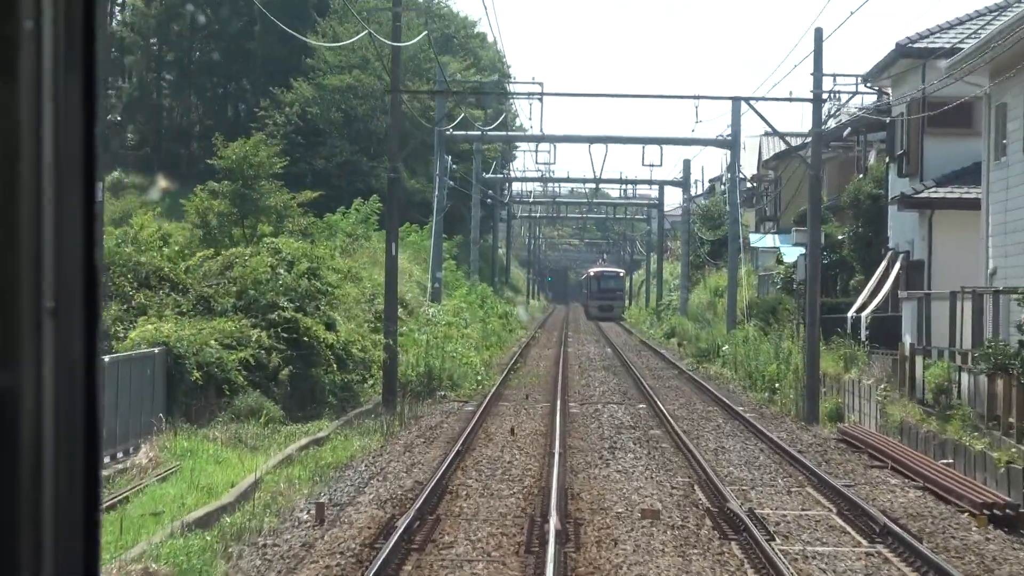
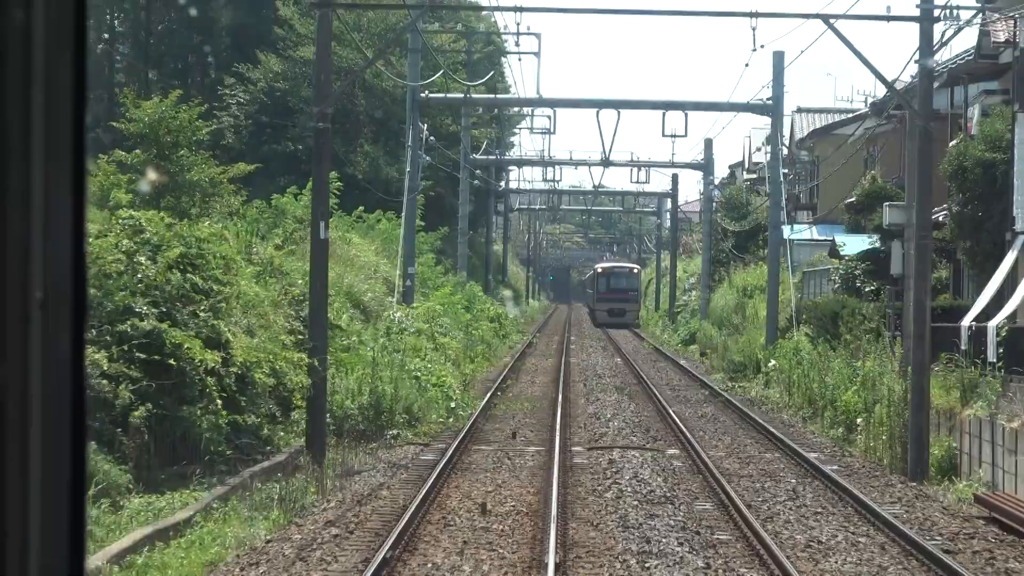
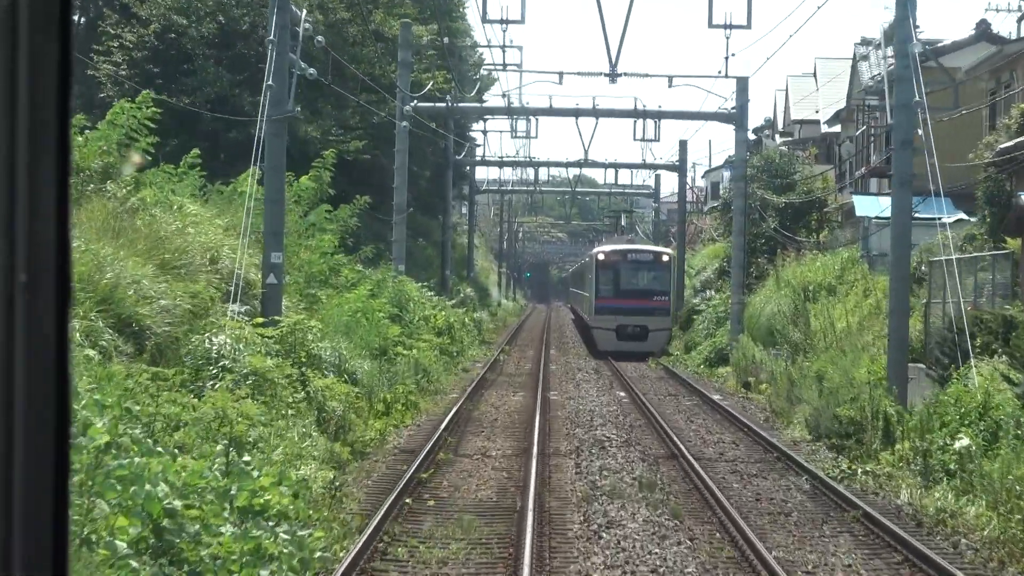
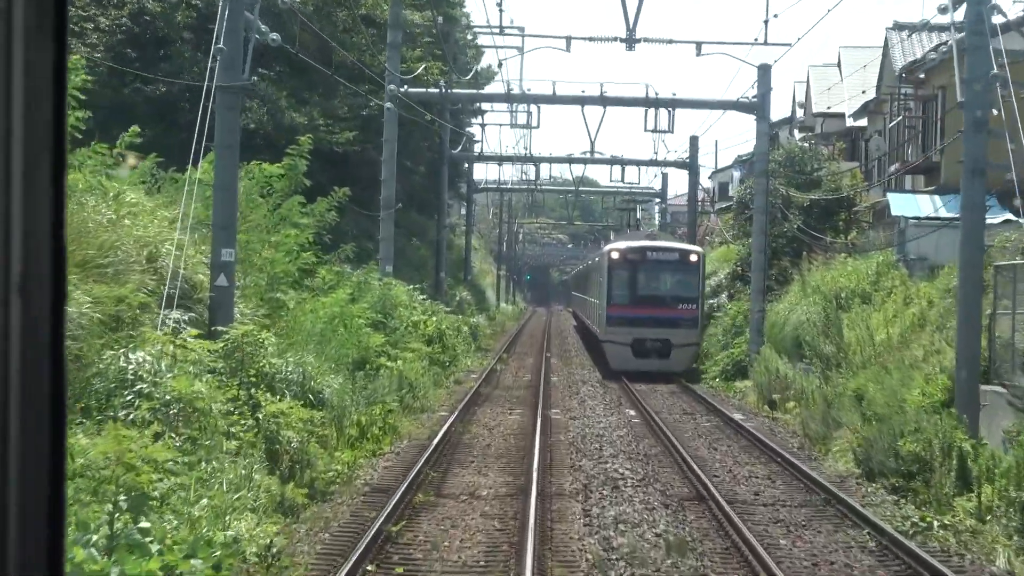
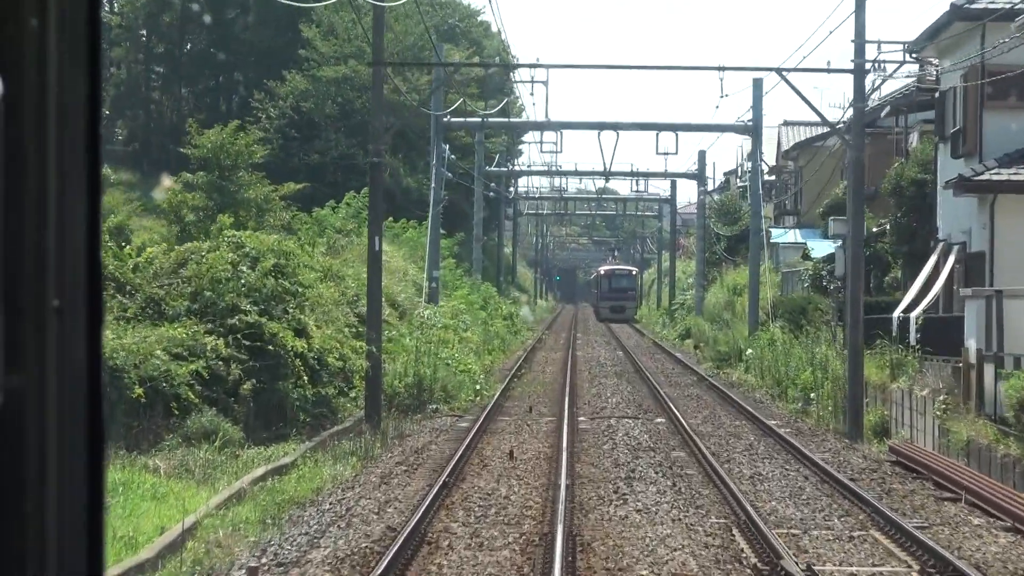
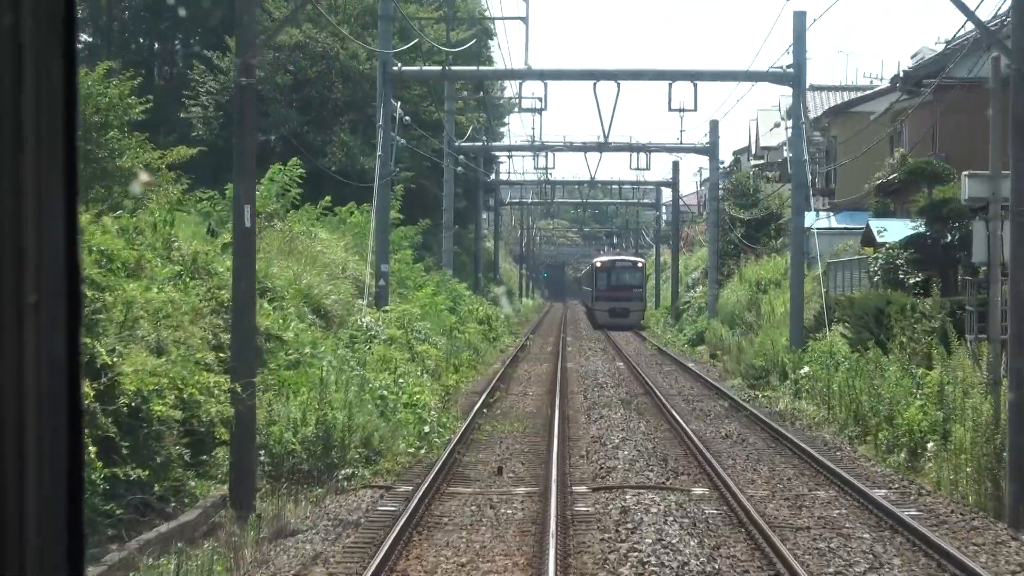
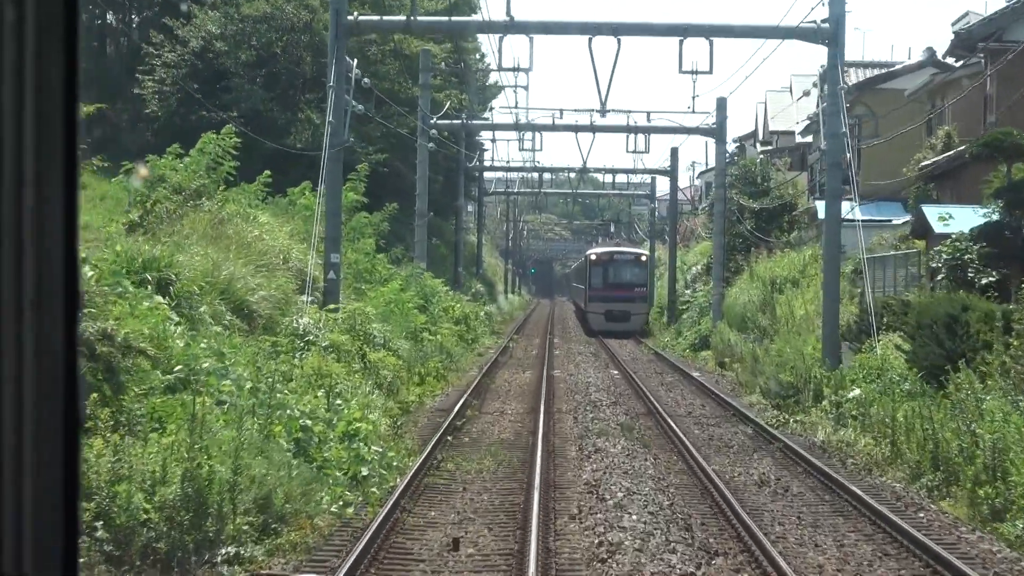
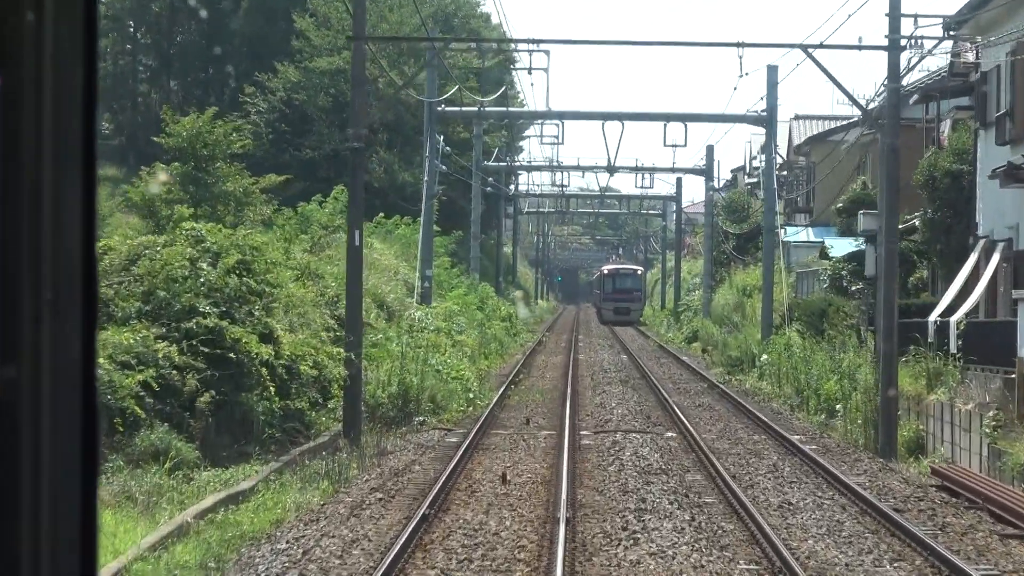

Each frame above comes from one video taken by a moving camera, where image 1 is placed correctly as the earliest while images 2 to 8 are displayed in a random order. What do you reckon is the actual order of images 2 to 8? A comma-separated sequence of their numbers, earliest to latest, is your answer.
5, 8, 2, 6, 7, 3, 4
